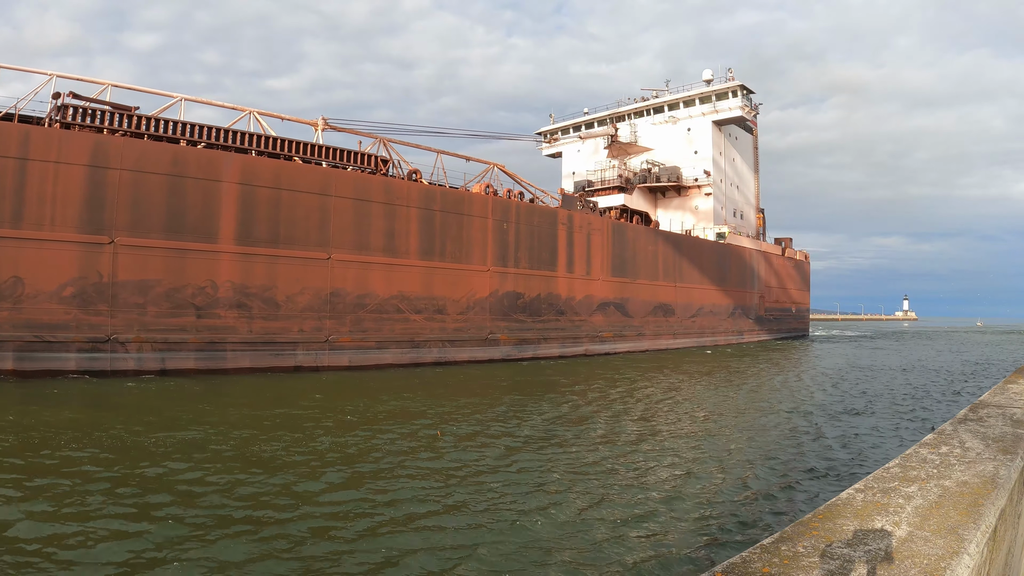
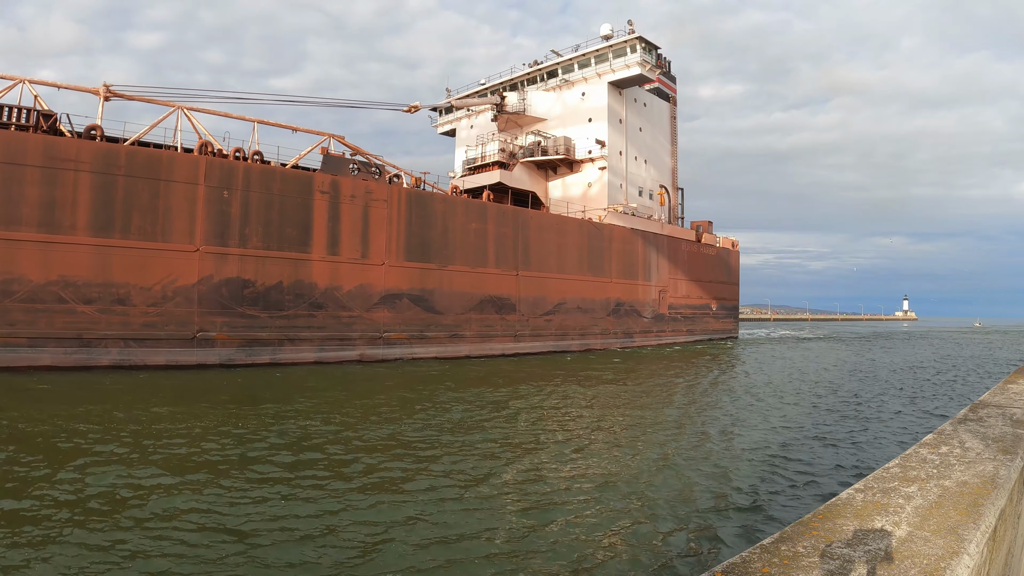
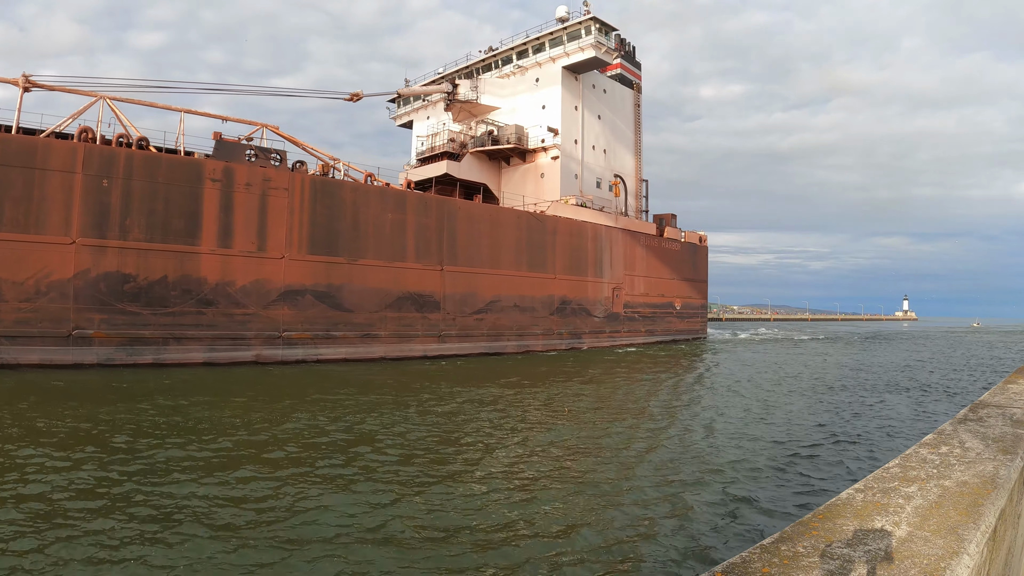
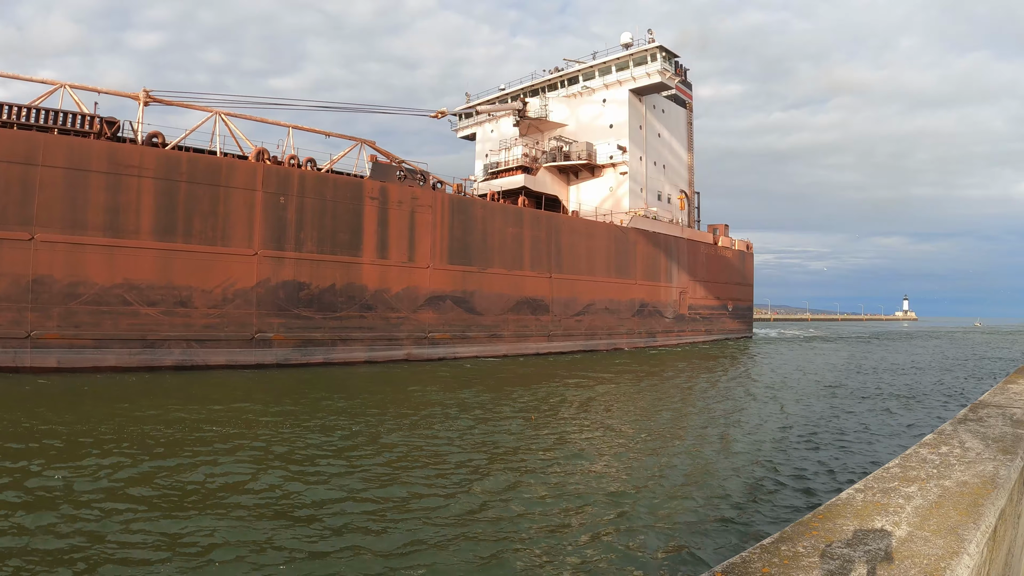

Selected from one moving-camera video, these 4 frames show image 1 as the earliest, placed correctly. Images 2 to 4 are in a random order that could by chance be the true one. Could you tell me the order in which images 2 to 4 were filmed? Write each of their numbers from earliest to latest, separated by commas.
4, 2, 3
